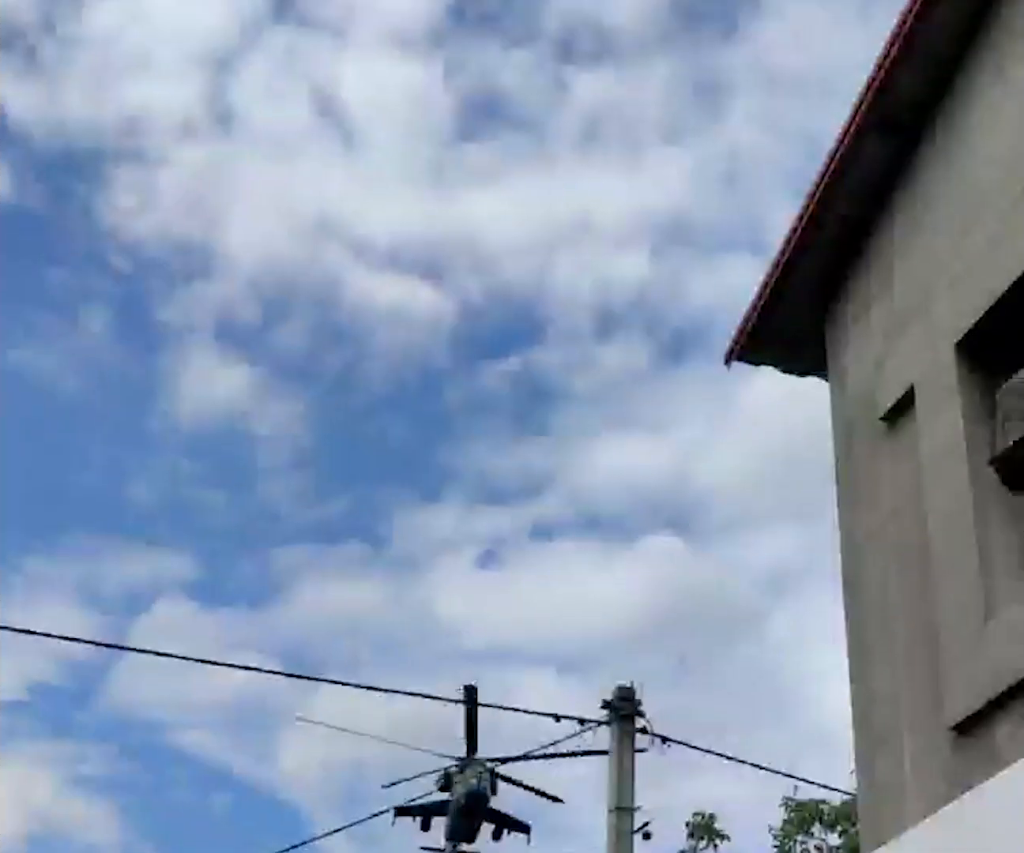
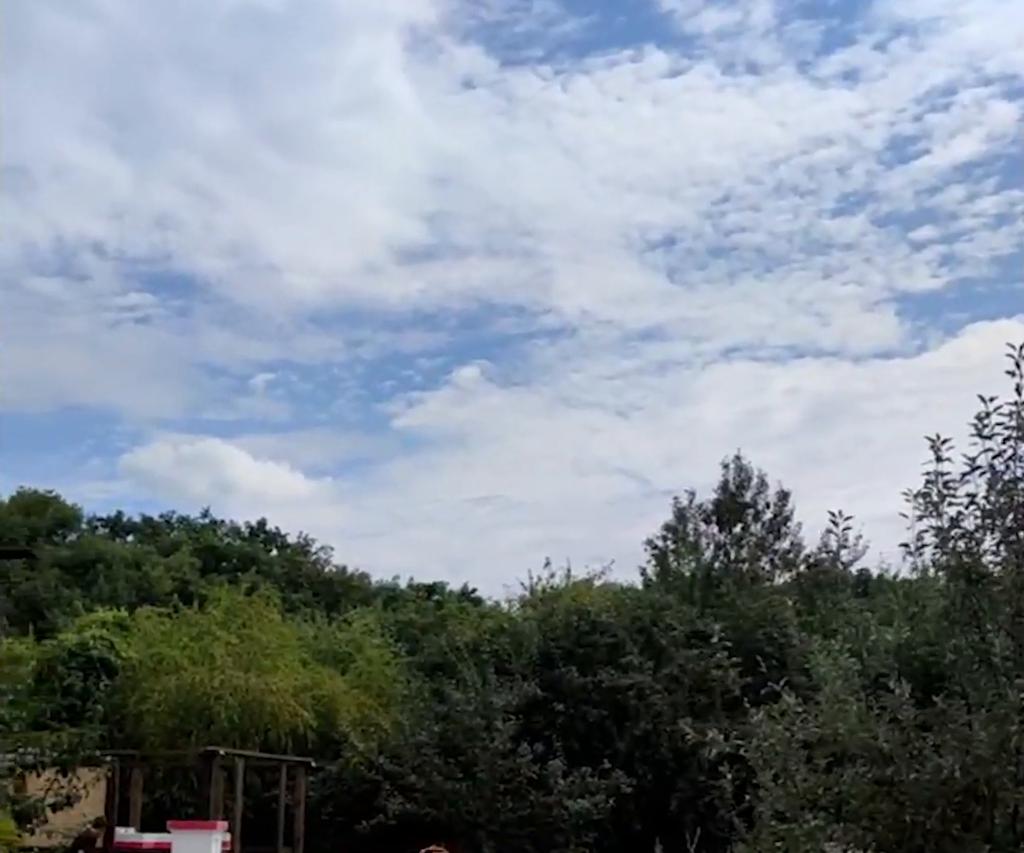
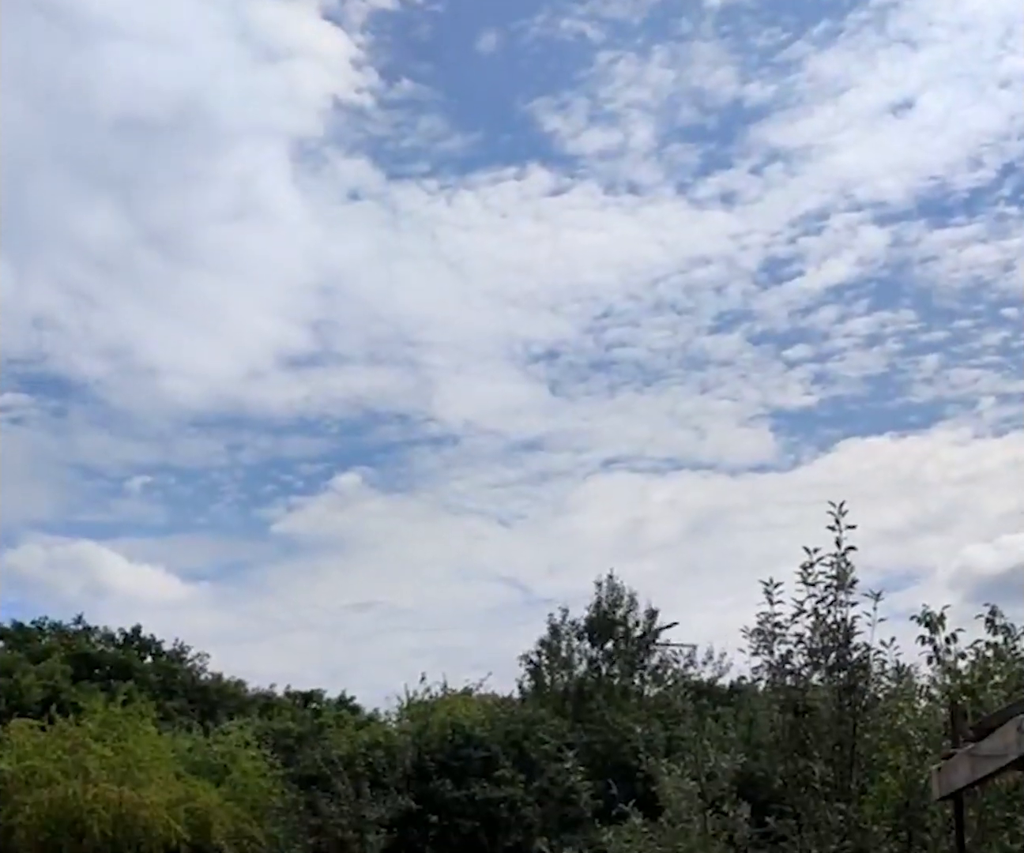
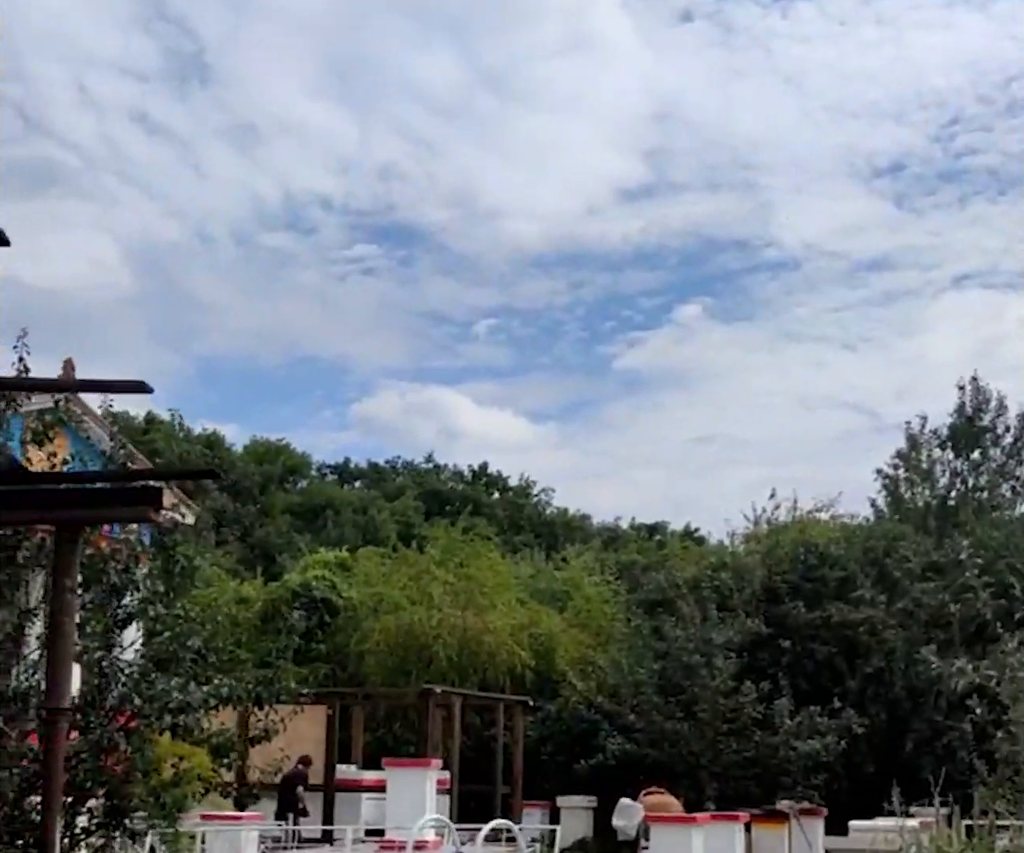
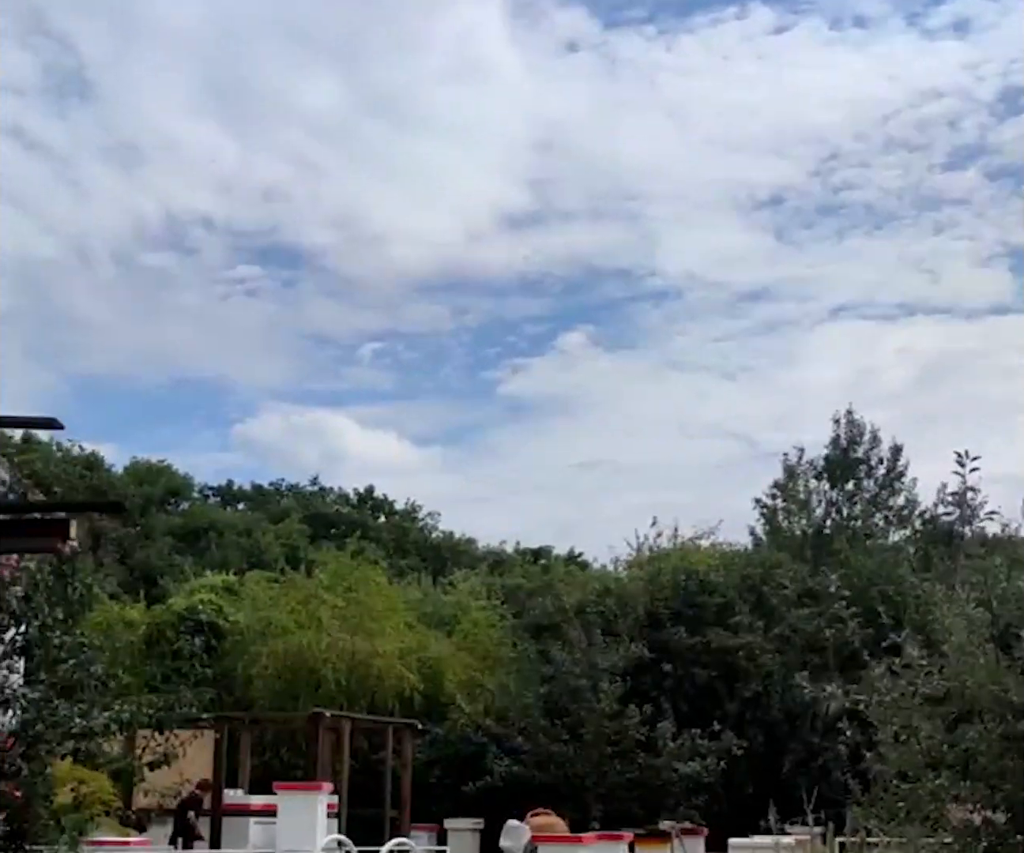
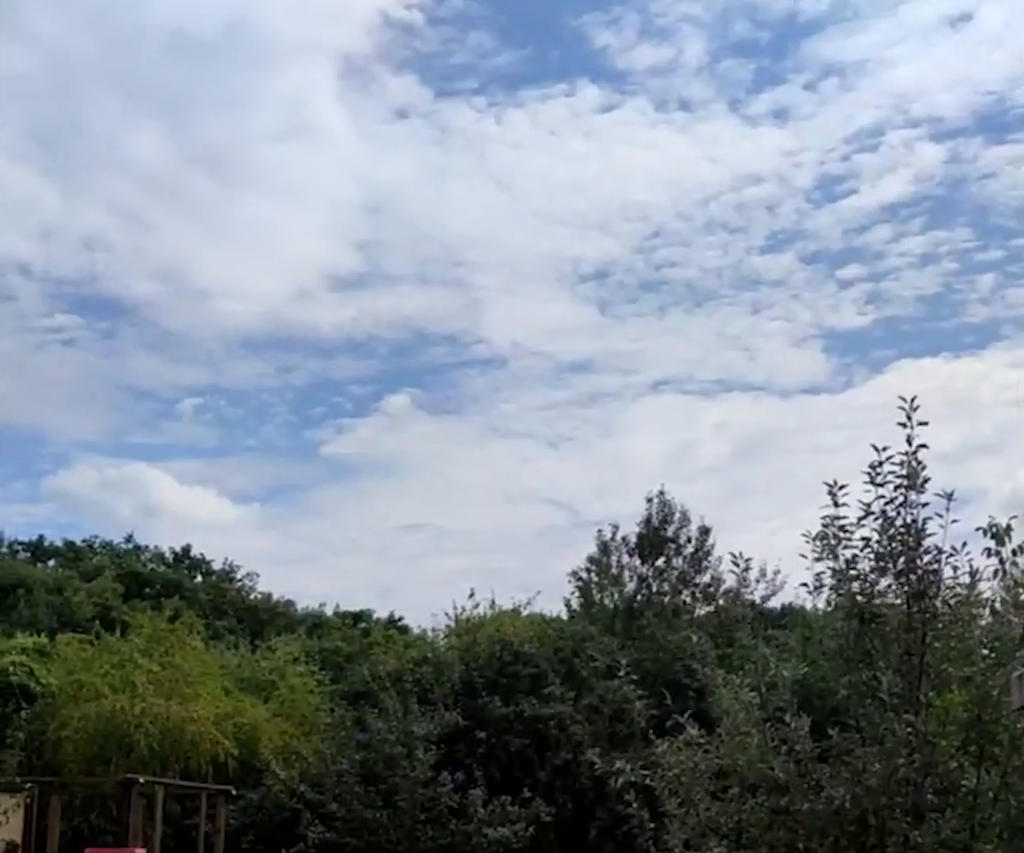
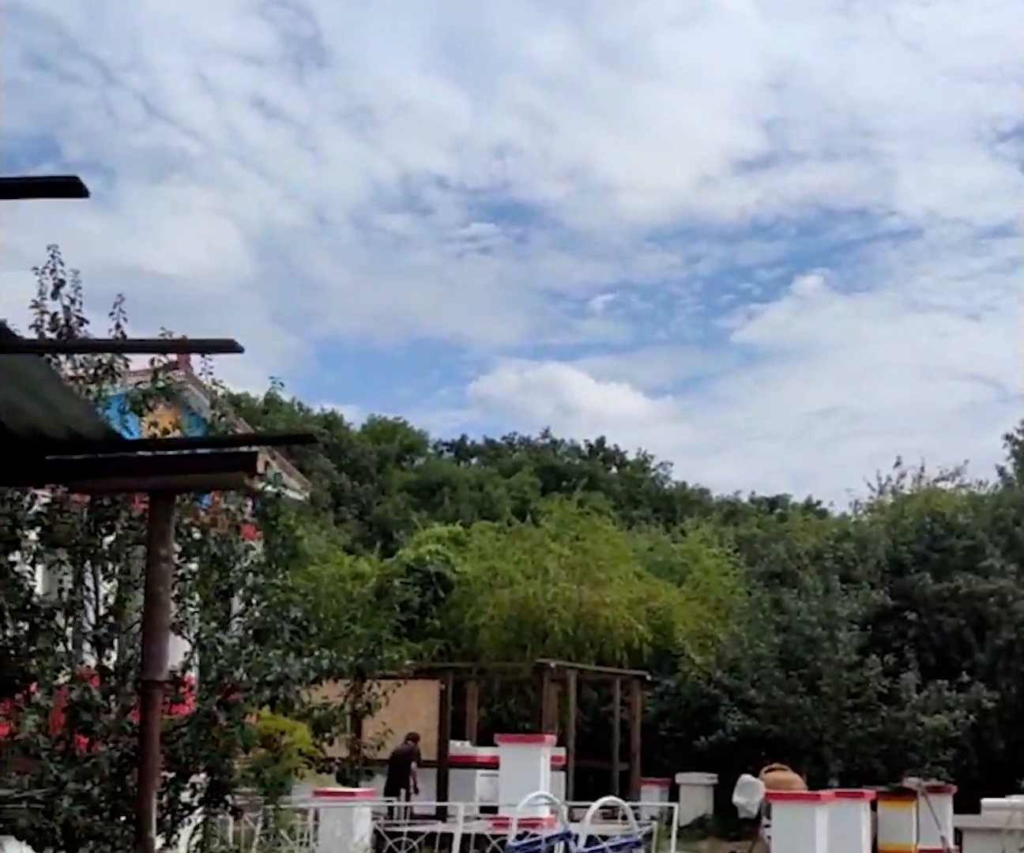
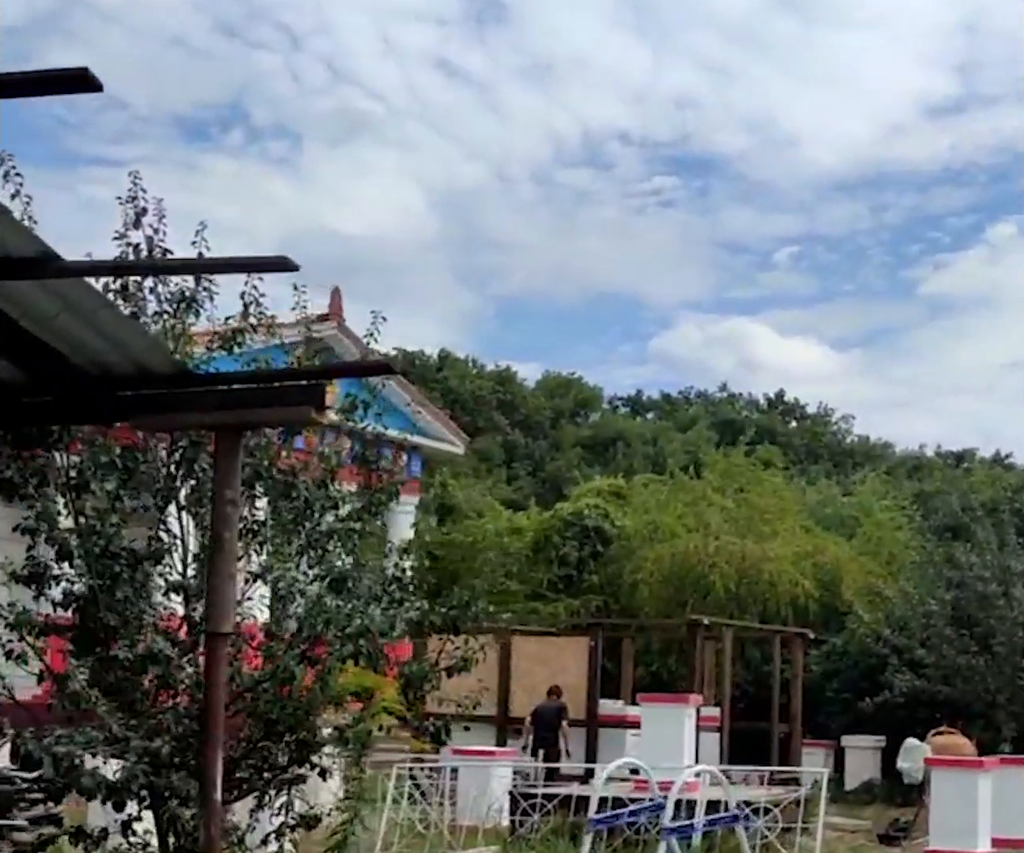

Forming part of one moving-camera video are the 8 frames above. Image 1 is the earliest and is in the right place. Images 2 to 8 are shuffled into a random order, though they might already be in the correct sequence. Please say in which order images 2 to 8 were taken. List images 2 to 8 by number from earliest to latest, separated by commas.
3, 6, 2, 5, 4, 7, 8
